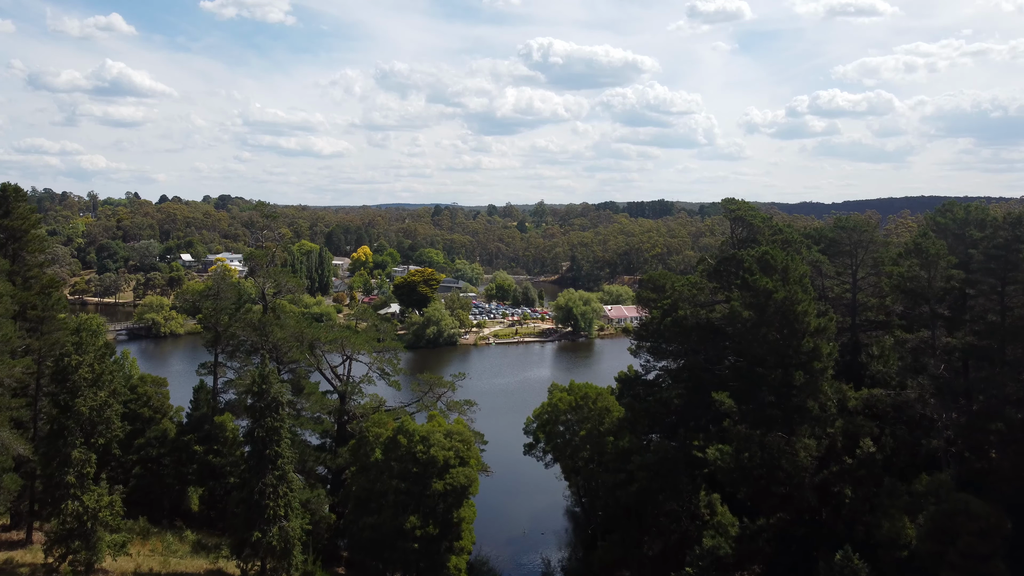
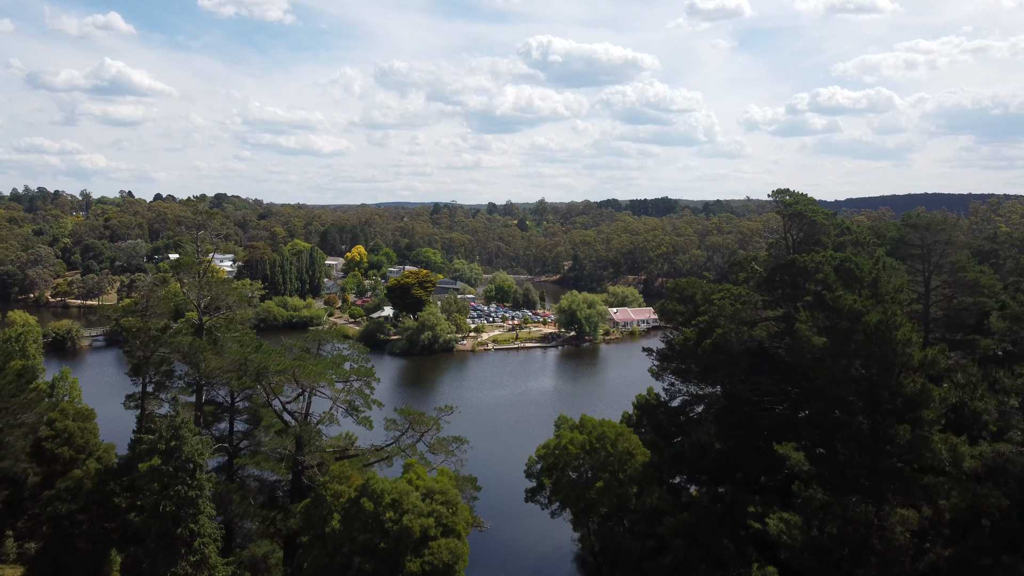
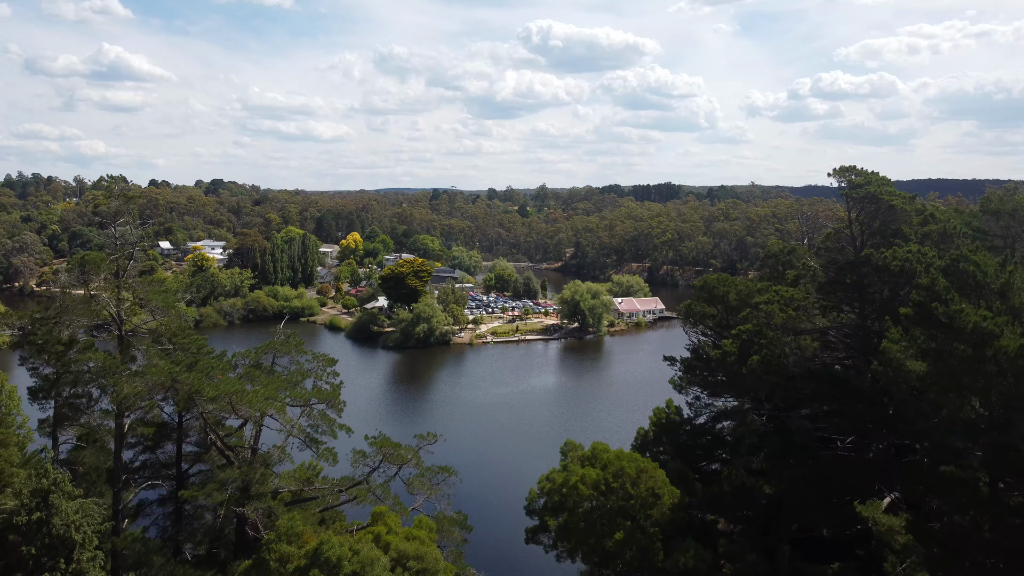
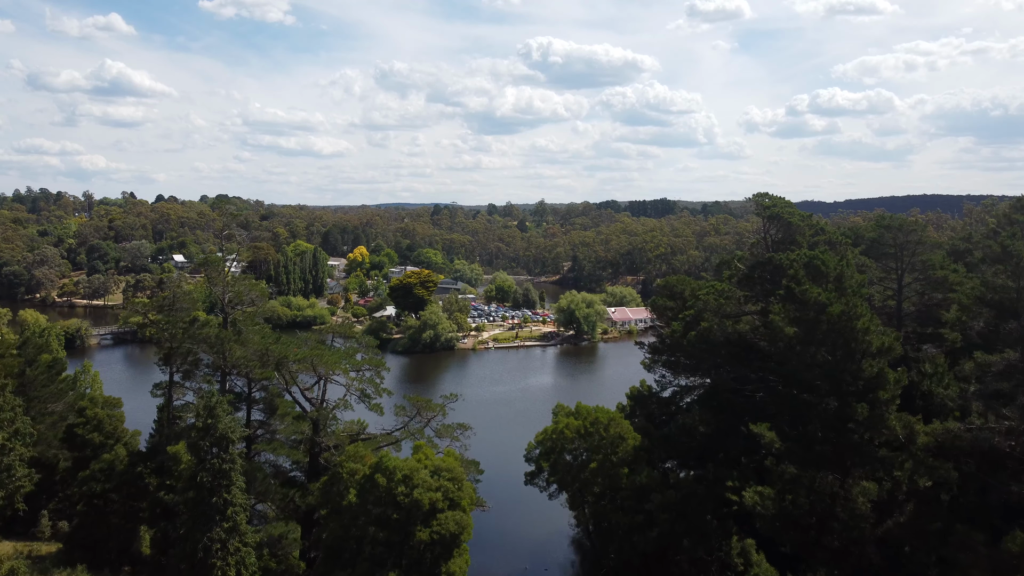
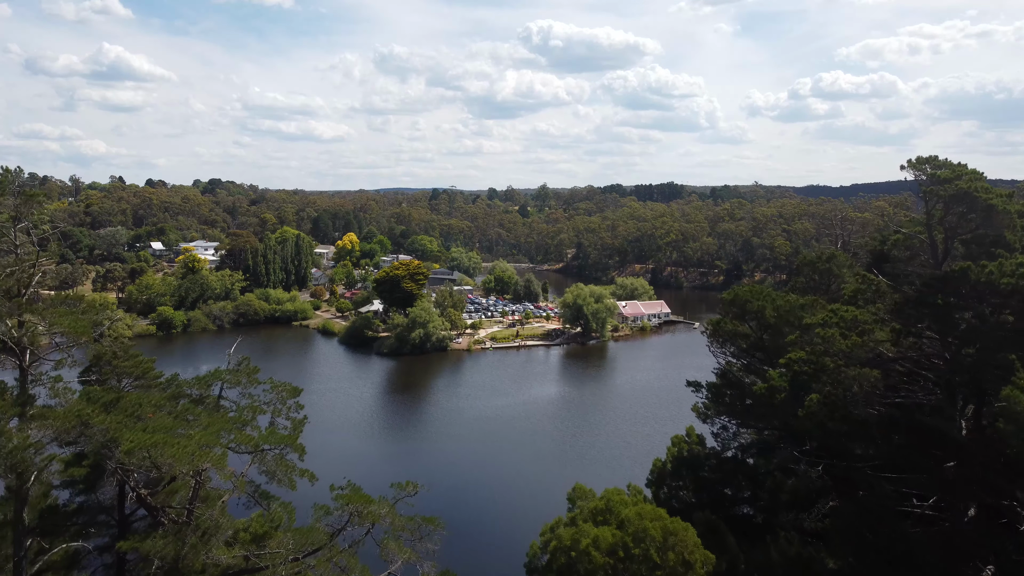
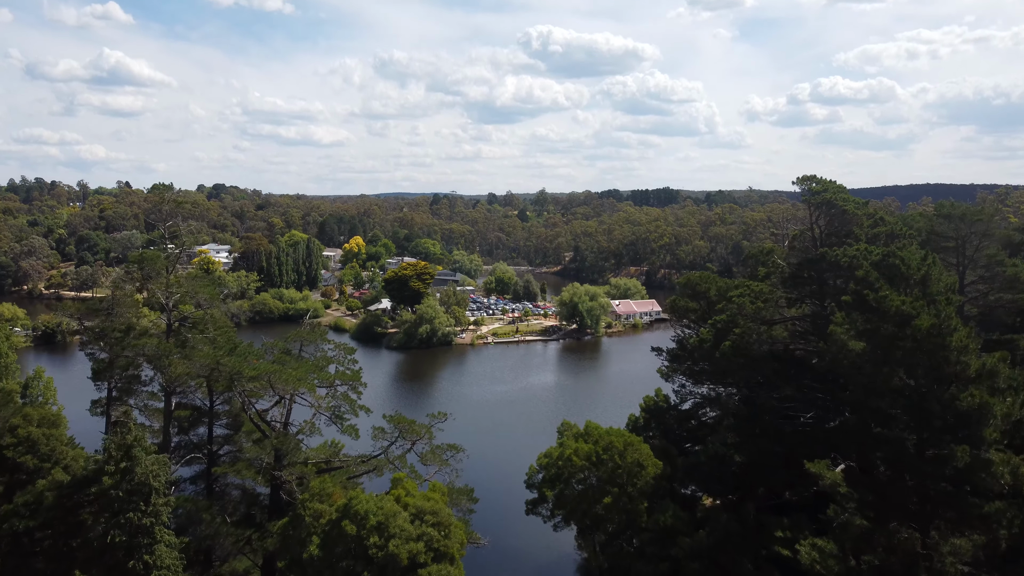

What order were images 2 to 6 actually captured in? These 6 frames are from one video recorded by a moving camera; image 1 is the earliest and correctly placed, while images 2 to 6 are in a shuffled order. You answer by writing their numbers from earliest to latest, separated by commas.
4, 2, 6, 3, 5
